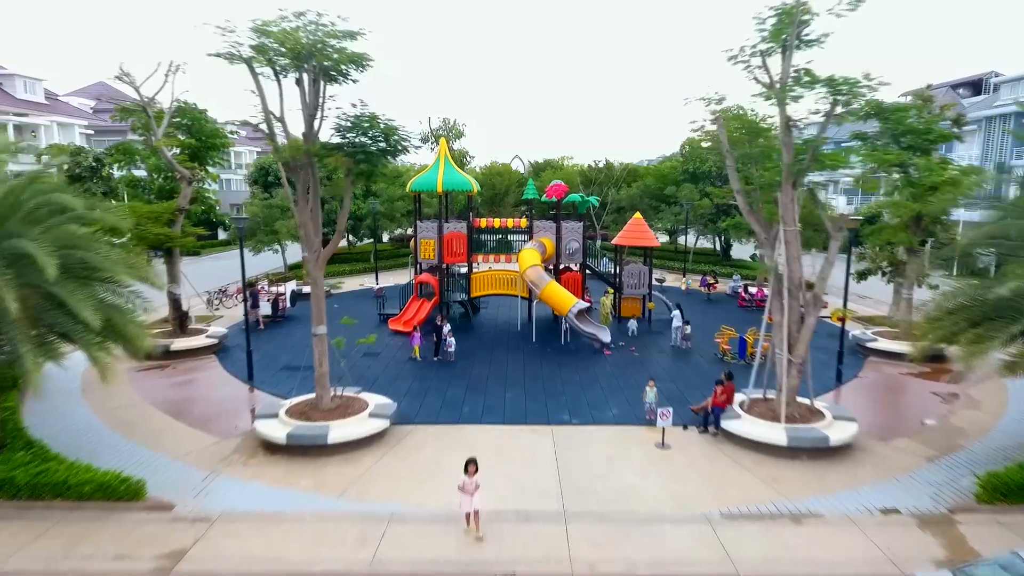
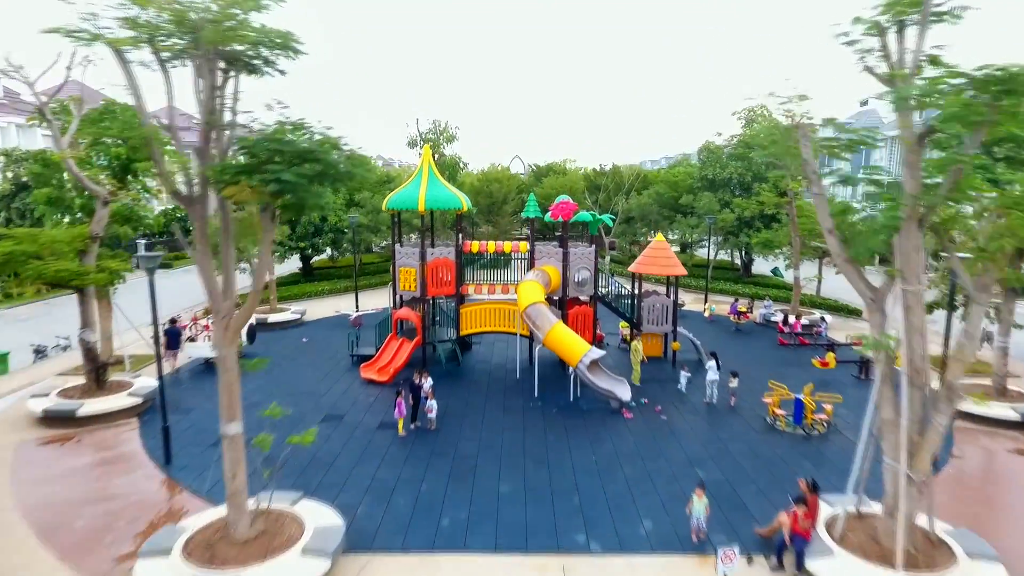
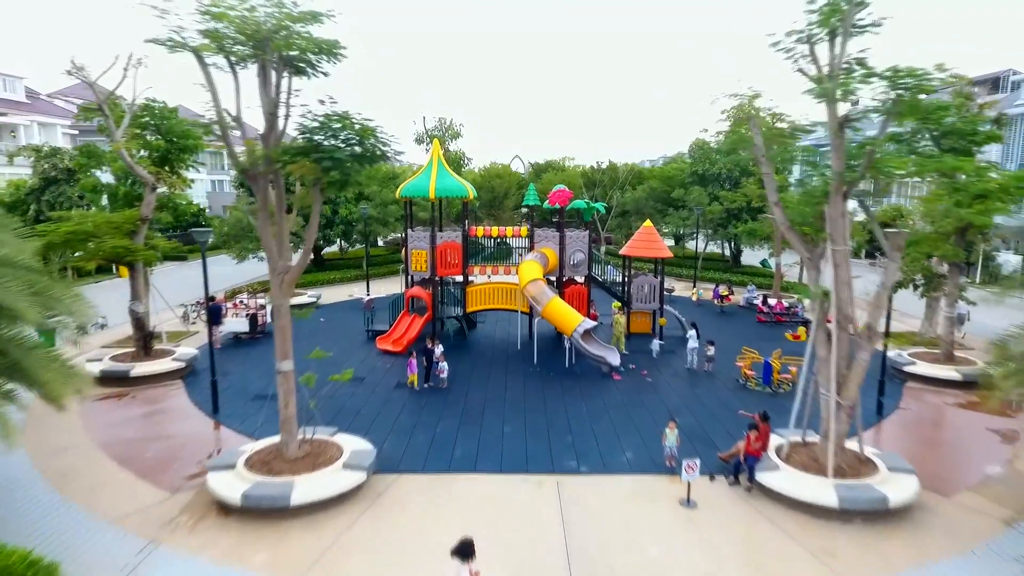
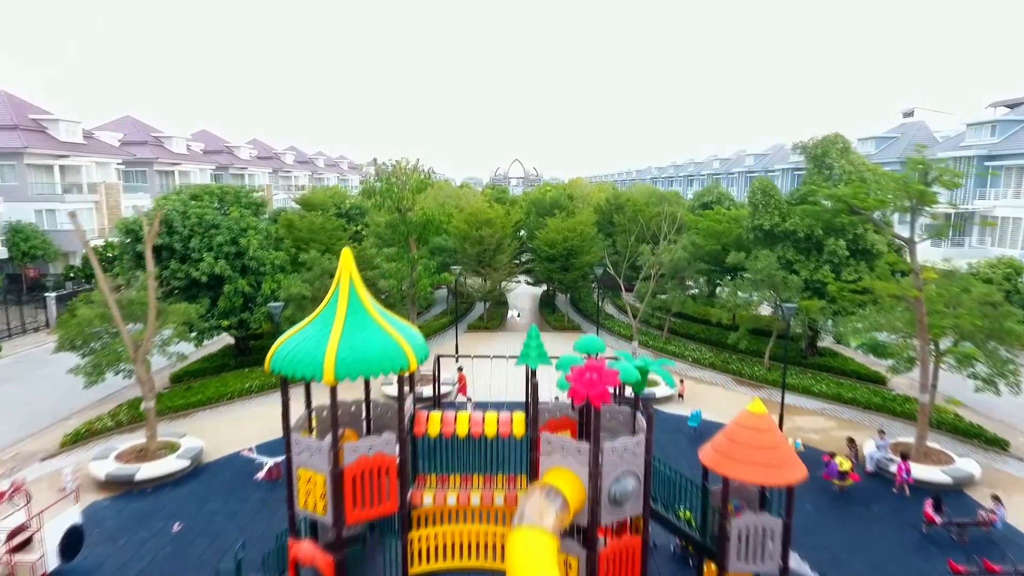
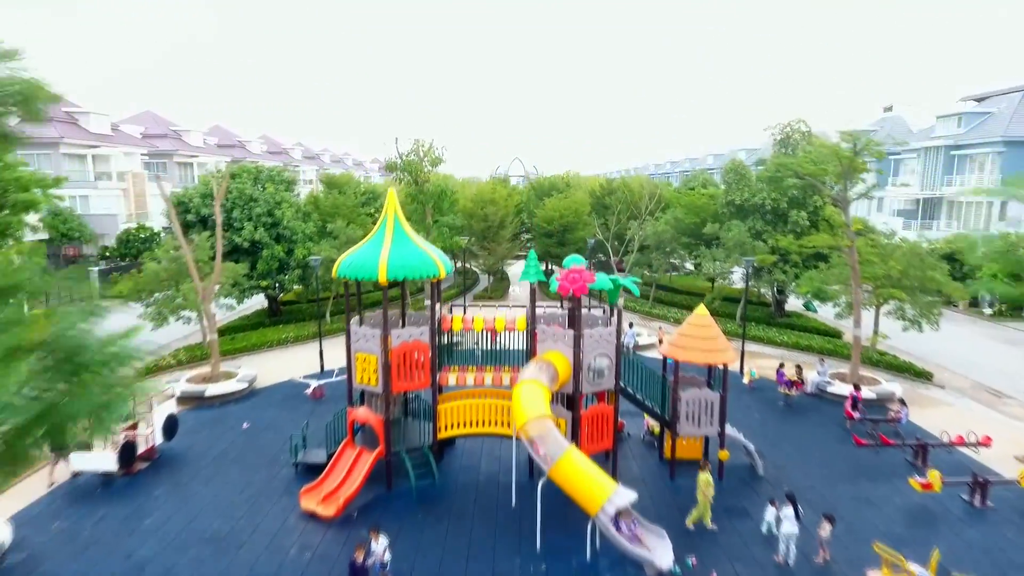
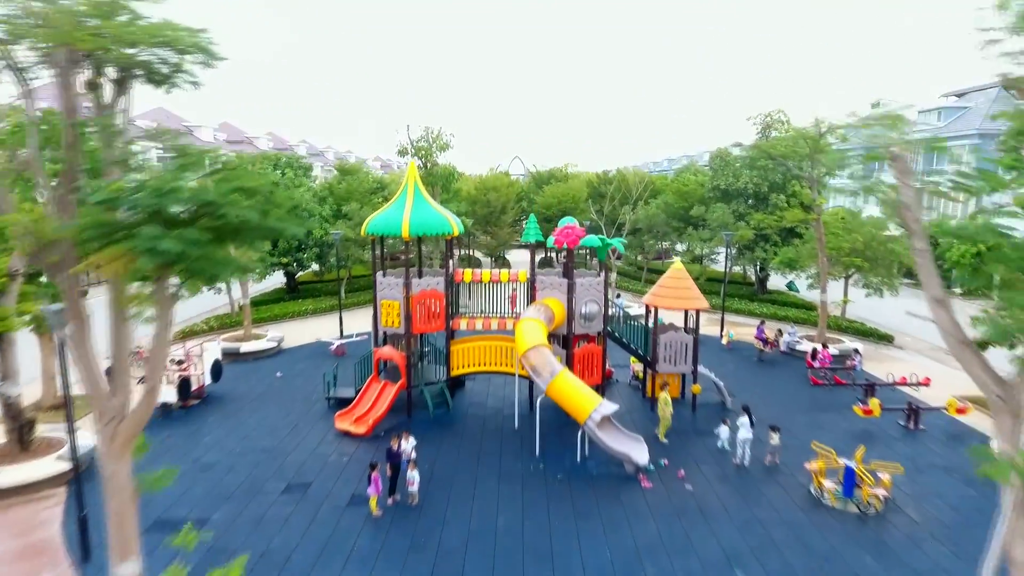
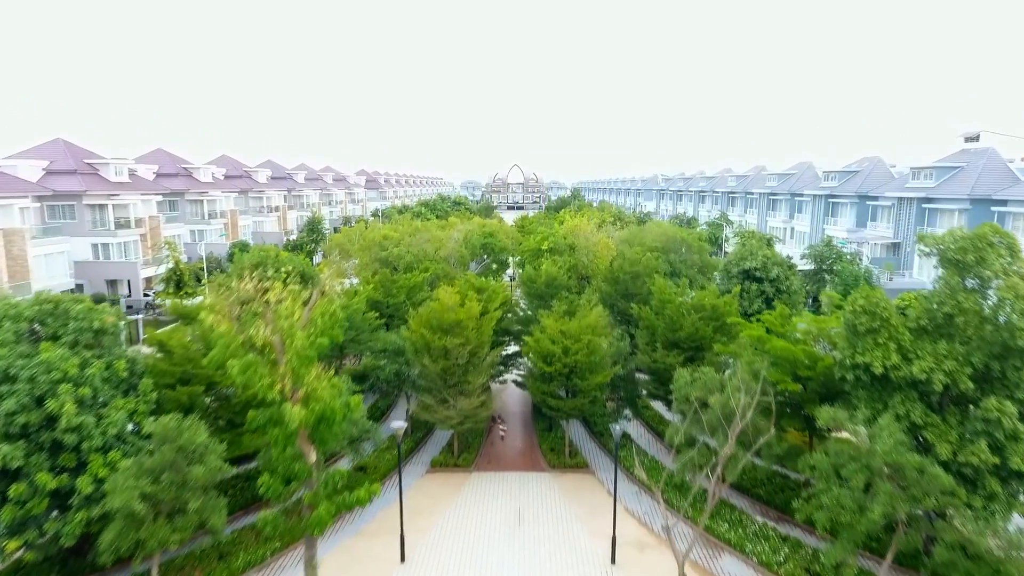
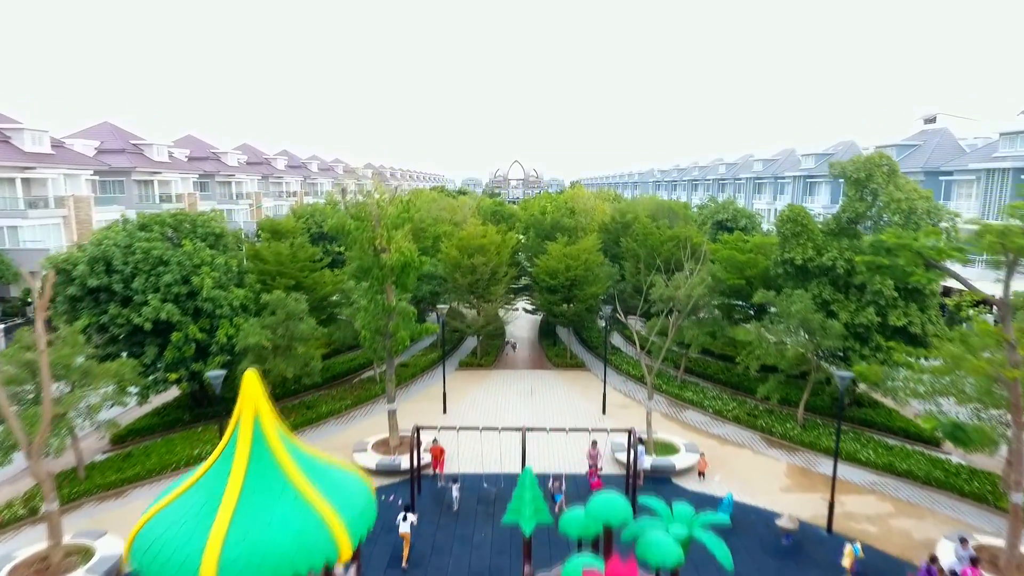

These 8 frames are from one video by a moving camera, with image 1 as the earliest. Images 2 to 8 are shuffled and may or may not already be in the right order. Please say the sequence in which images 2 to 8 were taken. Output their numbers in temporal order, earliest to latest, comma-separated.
3, 2, 6, 5, 4, 8, 7
